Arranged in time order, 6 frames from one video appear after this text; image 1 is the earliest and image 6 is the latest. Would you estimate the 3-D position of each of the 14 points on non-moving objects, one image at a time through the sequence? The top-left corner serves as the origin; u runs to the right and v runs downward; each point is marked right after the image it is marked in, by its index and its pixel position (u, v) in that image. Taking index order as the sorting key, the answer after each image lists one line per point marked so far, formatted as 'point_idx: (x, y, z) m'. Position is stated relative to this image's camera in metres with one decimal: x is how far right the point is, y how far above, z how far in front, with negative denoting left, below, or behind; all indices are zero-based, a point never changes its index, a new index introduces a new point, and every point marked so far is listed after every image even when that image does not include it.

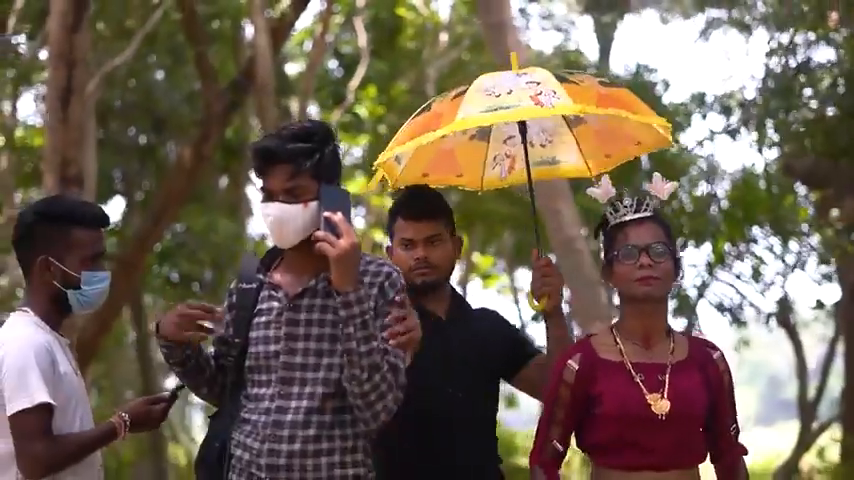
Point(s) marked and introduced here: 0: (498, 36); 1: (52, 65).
0: (+0.4, +1.2, +6.5) m
1: (-1.9, +0.9, +5.5) m
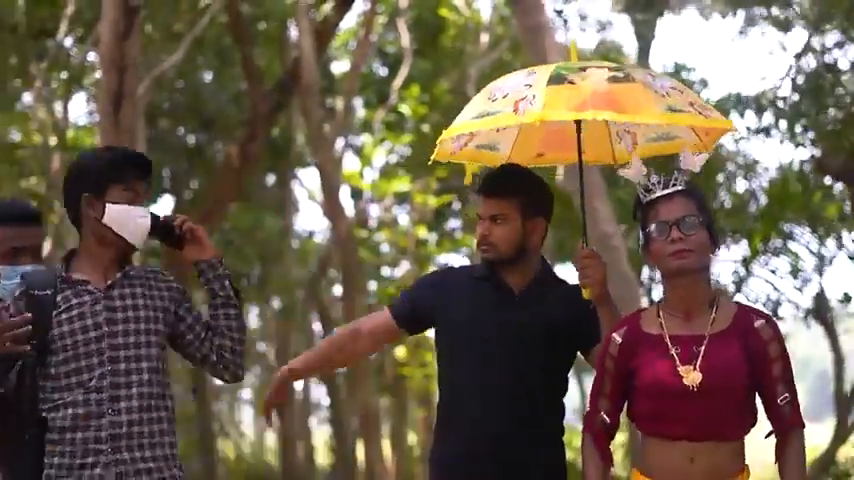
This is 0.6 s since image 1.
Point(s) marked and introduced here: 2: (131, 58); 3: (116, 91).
0: (+0.7, +1.3, +6.7) m
1: (-1.7, +0.9, +5.7) m
2: (-1.6, +1.0, +5.8) m
3: (-1.7, +0.8, +5.8) m
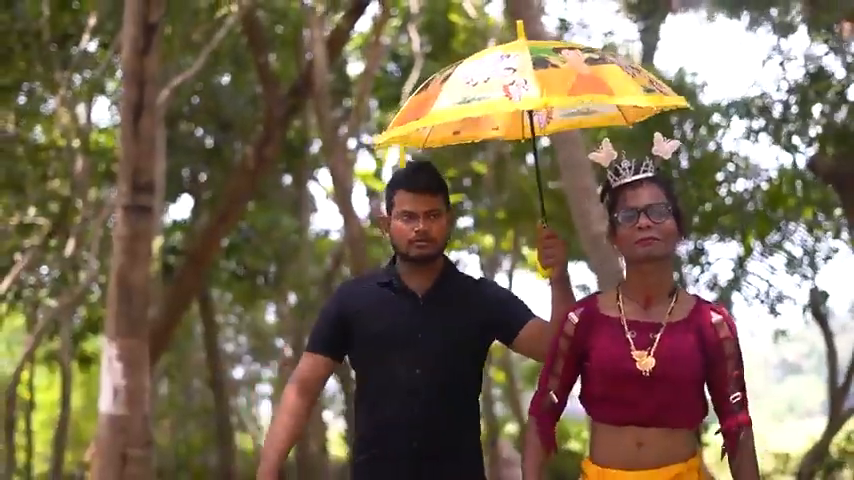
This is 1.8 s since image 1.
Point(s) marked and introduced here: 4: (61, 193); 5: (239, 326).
0: (+0.7, +1.3, +7.0) m
1: (-1.7, +0.9, +6.1) m
2: (-1.6, +1.0, +6.2) m
3: (-1.7, +0.8, +6.2) m
4: (-3.7, +0.5, +10.7) m
5: (-3.0, -1.4, +17.2) m
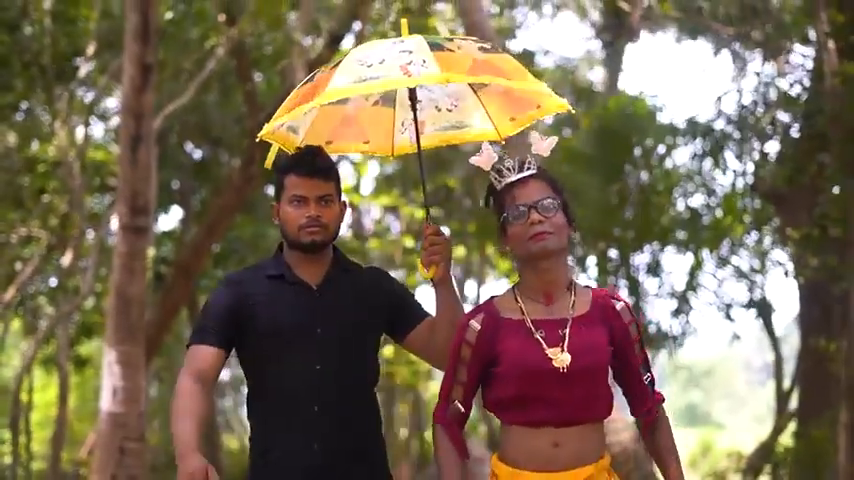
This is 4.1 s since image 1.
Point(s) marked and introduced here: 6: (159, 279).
0: (+0.5, +1.1, +7.7) m
1: (-2.0, +0.8, +6.9) m
2: (-1.8, +0.9, +6.9) m
3: (-1.9, +0.7, +6.9) m
4: (-4.0, +0.4, +11.4) m
5: (-3.4, -1.5, +17.9) m
6: (-3.0, -0.4, +11.9) m
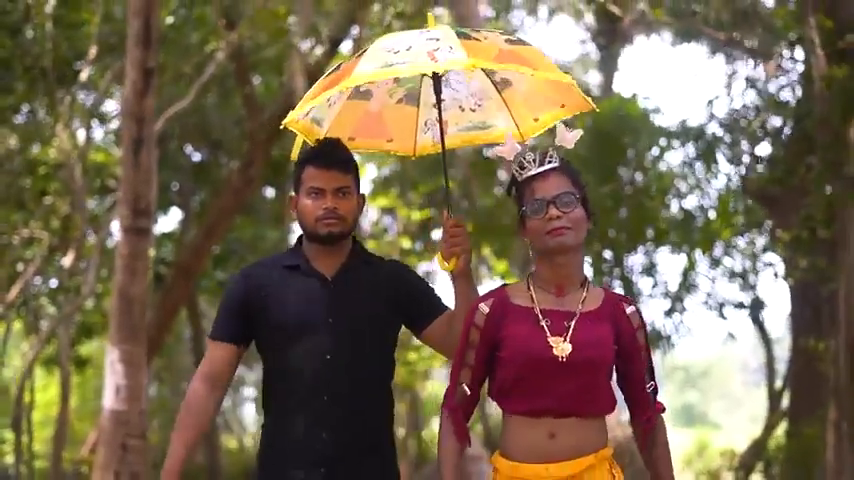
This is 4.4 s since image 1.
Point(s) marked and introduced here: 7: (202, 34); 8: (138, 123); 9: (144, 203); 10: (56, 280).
0: (+0.4, +1.1, +7.9) m
1: (-2.0, +0.8, +7.0) m
2: (-1.8, +0.9, +7.1) m
3: (-1.9, +0.7, +7.0) m
4: (-4.0, +0.4, +11.5) m
5: (-3.4, -1.6, +18.1) m
6: (-3.0, -0.4, +12.1) m
7: (-2.1, +1.9, +9.9) m
8: (-1.9, +0.8, +7.0) m
9: (-1.9, +0.2, +7.0) m
10: (-4.3, -0.5, +12.4) m
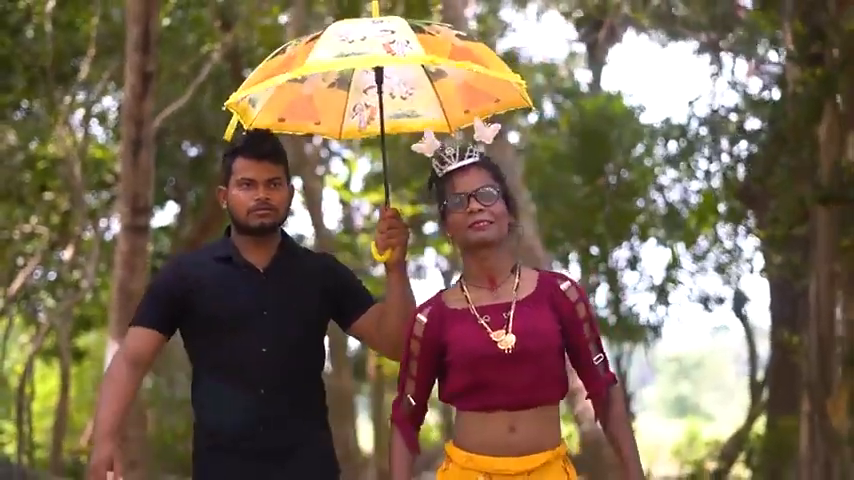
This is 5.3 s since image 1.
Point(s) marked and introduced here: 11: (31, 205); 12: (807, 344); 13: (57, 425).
0: (+0.4, +1.1, +8.2) m
1: (-2.1, +0.8, +7.3) m
2: (-1.9, +0.9, +7.3) m
3: (-2.0, +0.7, +7.3) m
4: (-4.1, +0.4, +11.8) m
5: (-3.6, -1.4, +18.3) m
6: (-3.1, -0.4, +12.3) m
7: (-2.2, +2.0, +10.1) m
8: (-2.0, +0.8, +7.3) m
9: (-2.0, +0.3, +7.3) m
10: (-4.4, -0.4, +12.7) m
11: (-4.4, +0.4, +11.8) m
12: (+2.9, -0.8, +8.0) m
13: (-4.5, -2.2, +12.8) m
